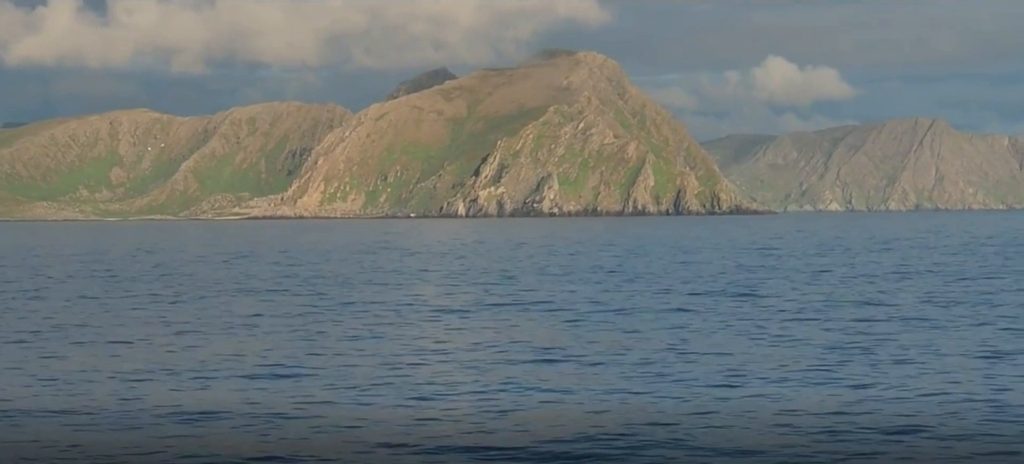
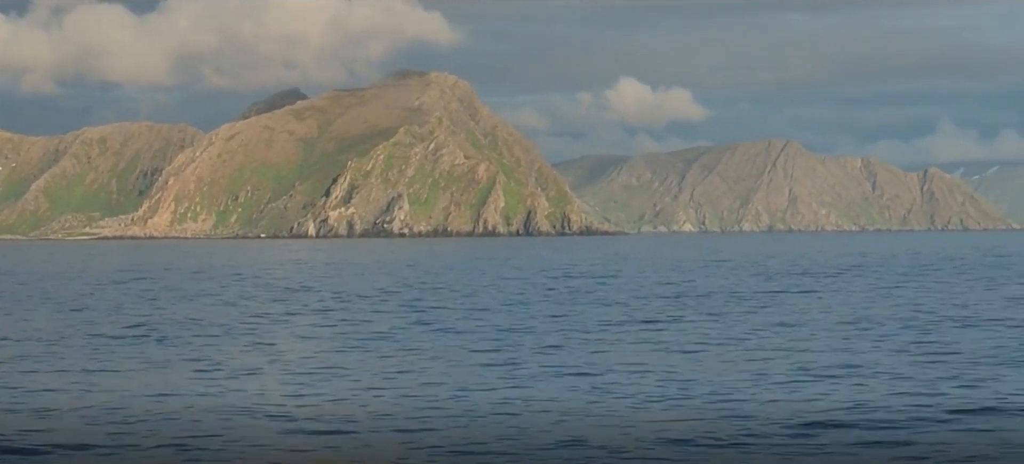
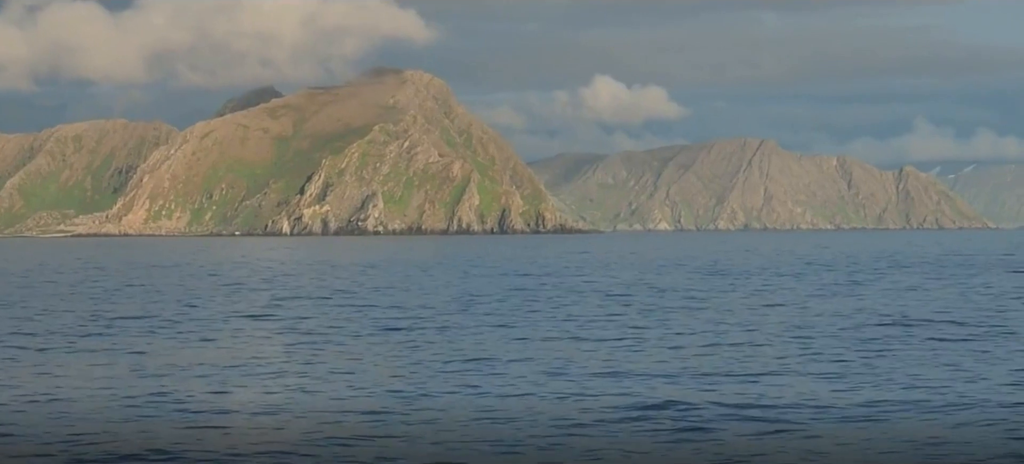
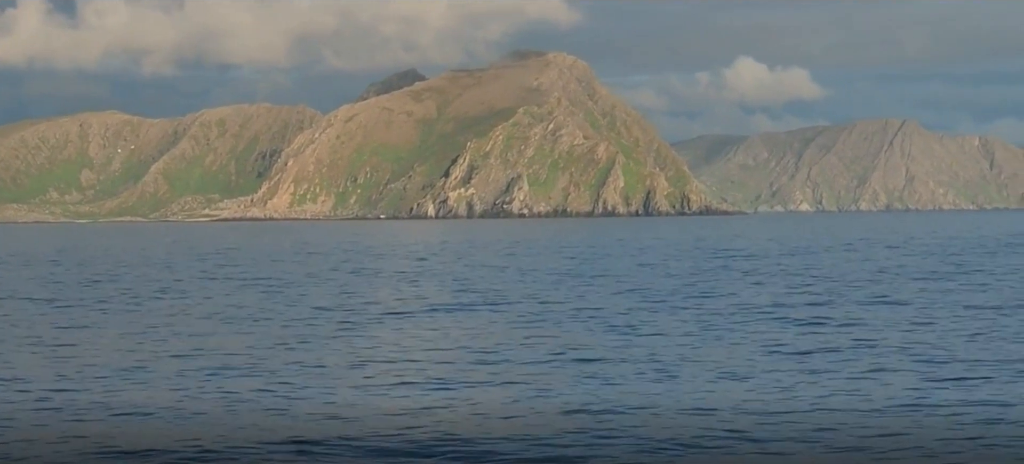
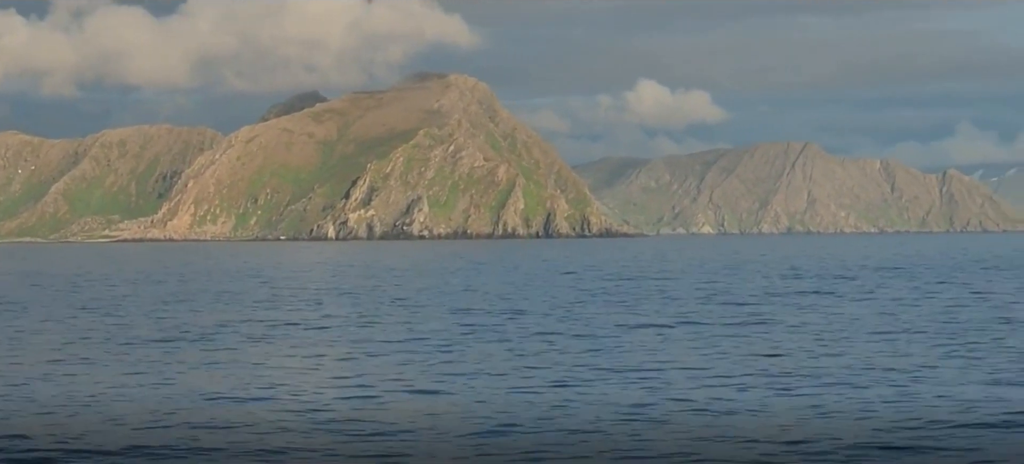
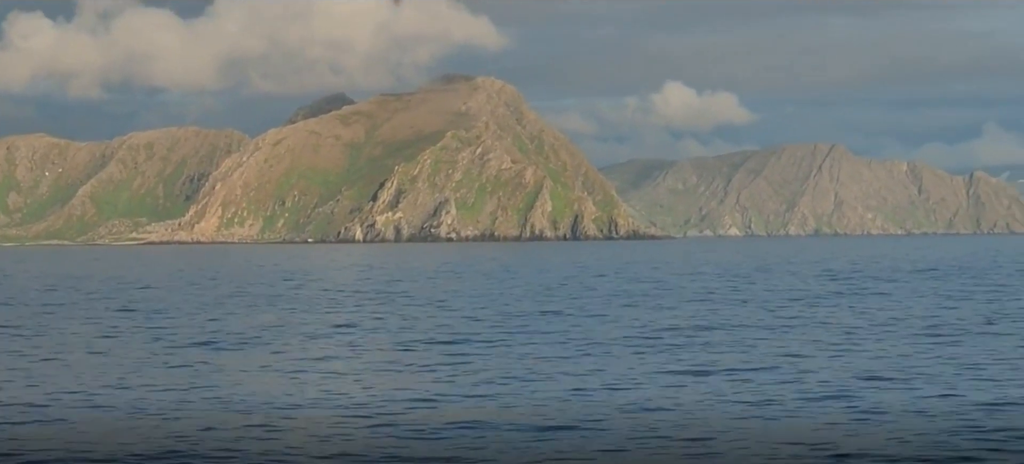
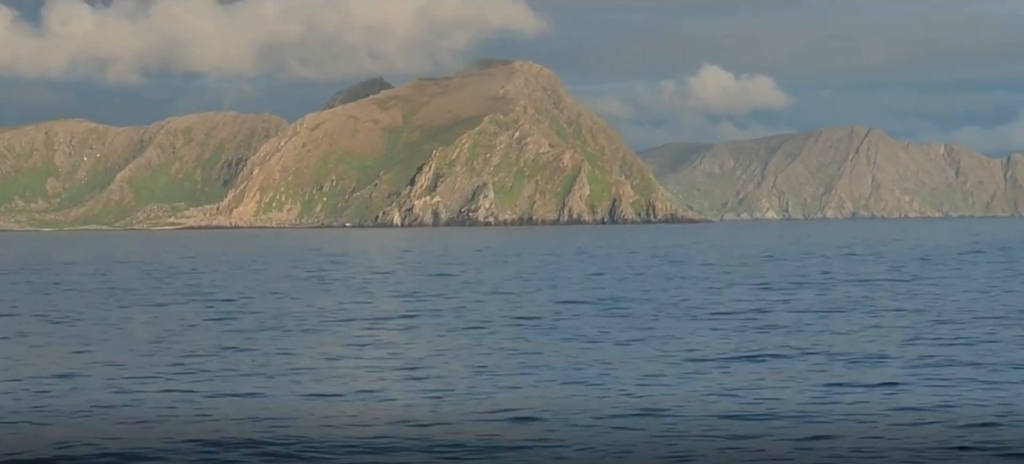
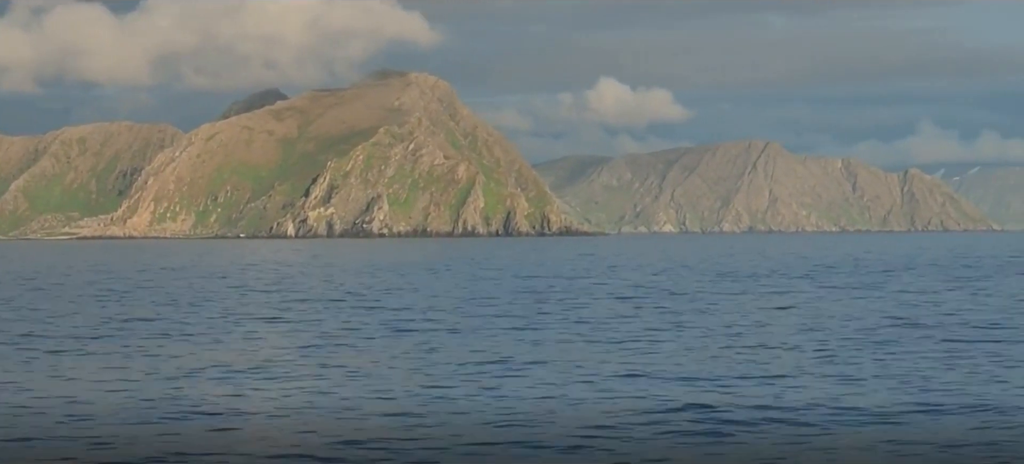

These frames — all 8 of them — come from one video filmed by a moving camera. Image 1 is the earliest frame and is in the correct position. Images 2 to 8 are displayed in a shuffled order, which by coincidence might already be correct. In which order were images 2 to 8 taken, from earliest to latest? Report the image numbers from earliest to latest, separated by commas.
4, 7, 6, 5, 2, 8, 3
